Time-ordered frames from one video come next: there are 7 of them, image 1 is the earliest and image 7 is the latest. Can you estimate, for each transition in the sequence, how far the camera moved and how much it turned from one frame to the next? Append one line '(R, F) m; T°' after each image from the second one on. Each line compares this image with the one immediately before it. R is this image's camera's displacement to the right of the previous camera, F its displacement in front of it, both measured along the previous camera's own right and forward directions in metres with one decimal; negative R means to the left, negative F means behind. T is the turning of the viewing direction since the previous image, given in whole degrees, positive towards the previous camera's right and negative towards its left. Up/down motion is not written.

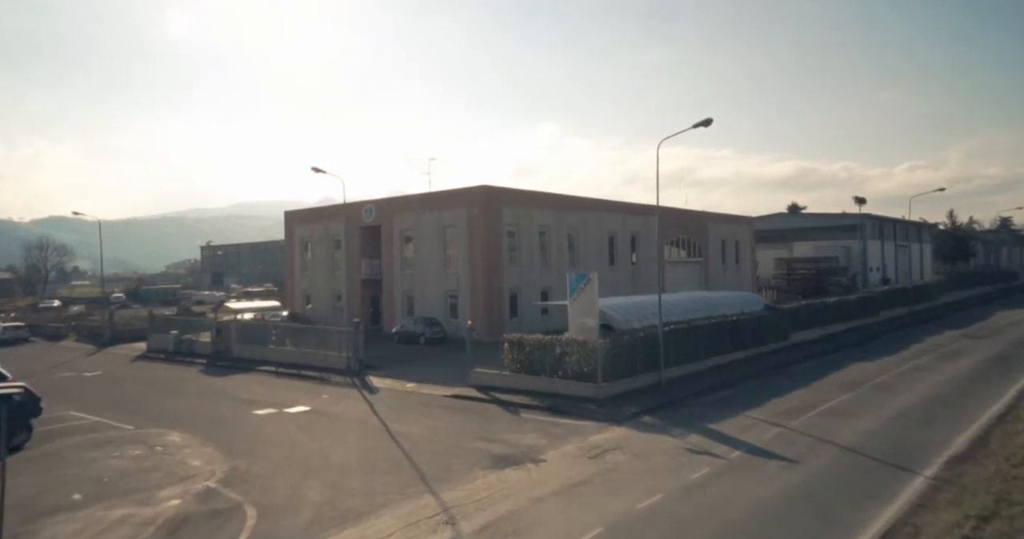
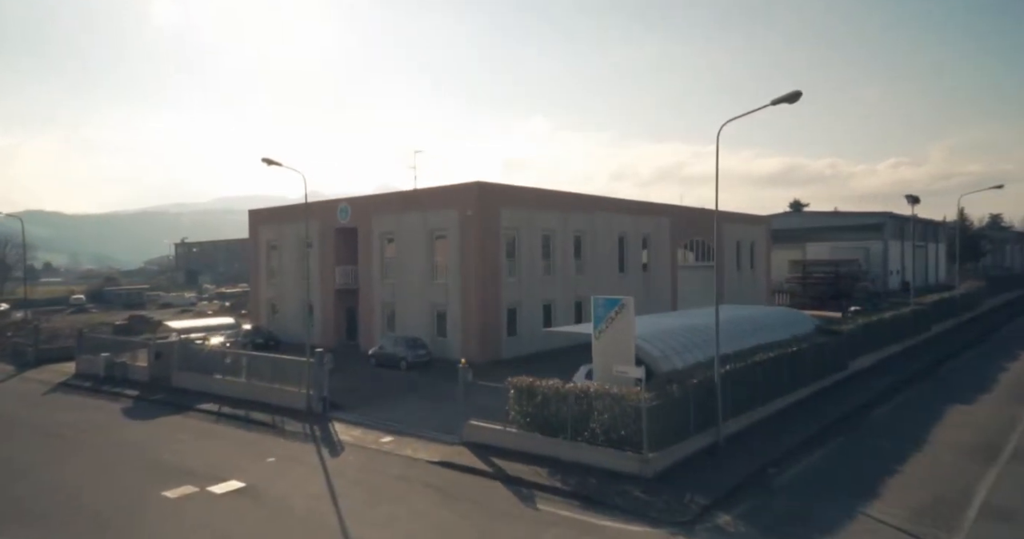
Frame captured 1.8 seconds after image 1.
(-0.4, +5.1) m; +1°
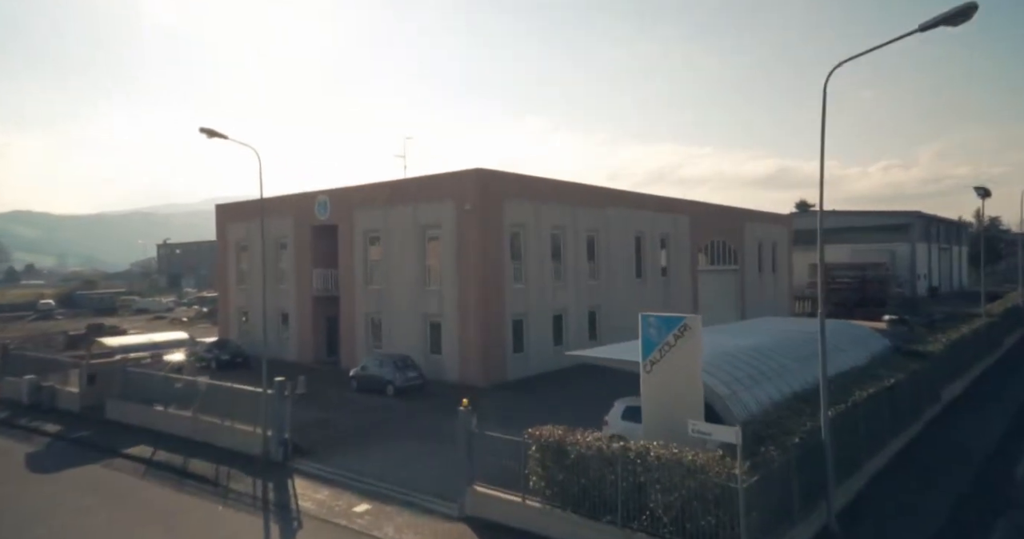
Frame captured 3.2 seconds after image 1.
(-0.4, +4.4) m; 0°
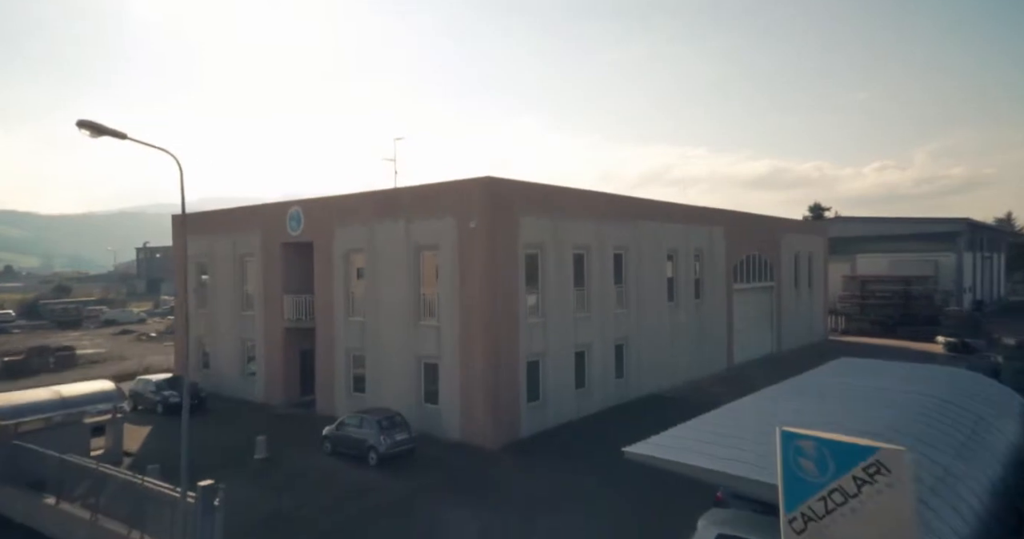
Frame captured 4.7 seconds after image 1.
(-0.6, +5.1) m; 0°
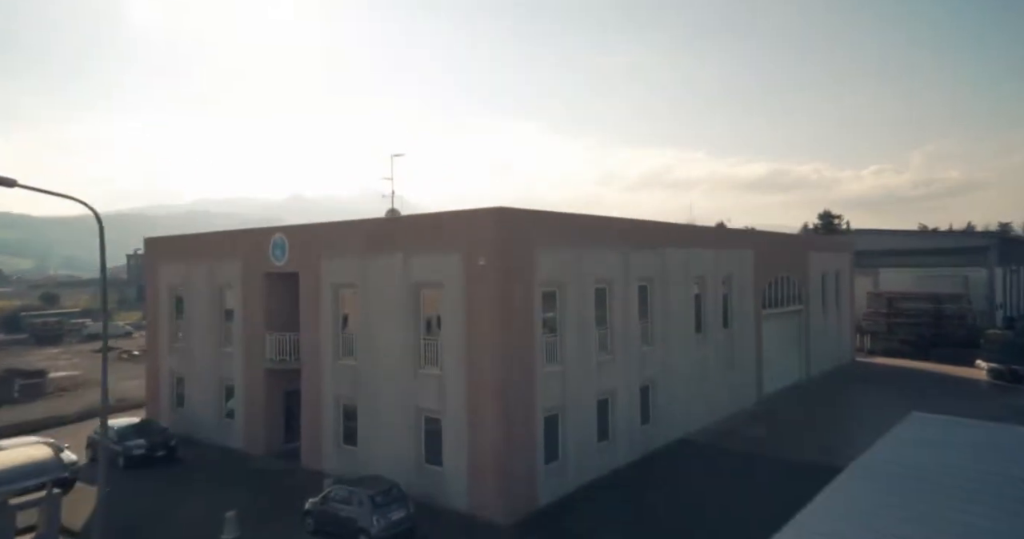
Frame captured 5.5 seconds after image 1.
(-0.4, +2.8) m; 0°
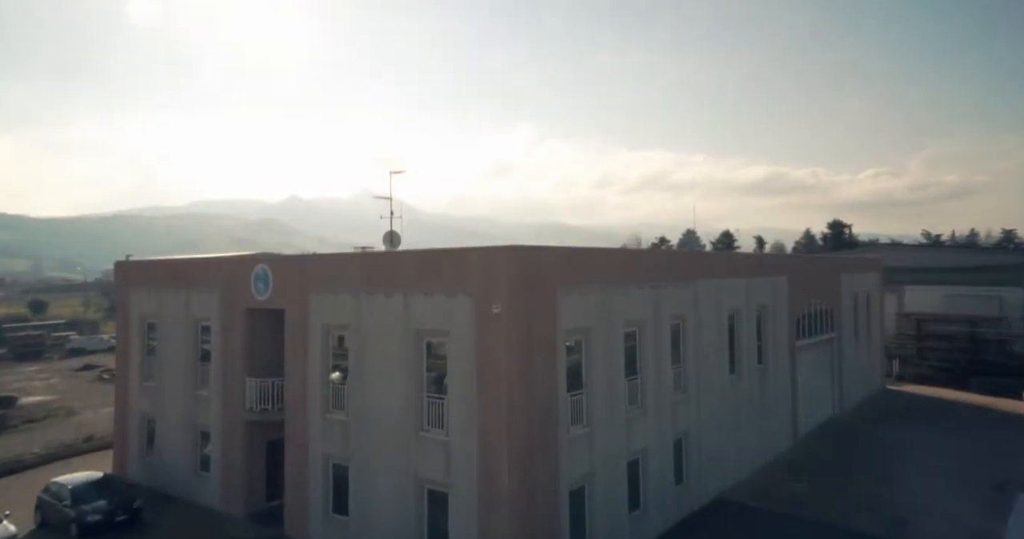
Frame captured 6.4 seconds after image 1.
(-0.4, +2.7) m; 0°
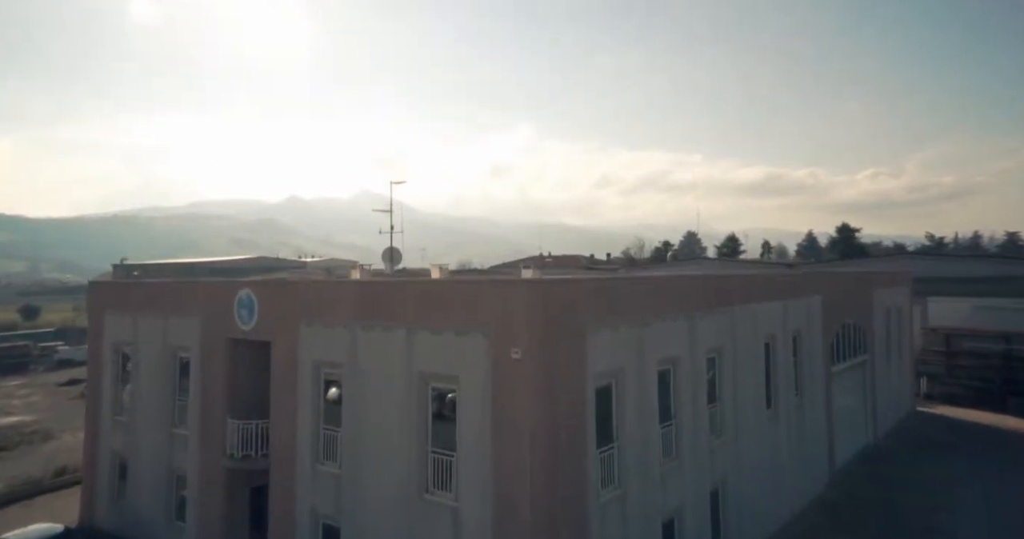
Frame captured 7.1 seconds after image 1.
(-0.4, +2.2) m; 0°
